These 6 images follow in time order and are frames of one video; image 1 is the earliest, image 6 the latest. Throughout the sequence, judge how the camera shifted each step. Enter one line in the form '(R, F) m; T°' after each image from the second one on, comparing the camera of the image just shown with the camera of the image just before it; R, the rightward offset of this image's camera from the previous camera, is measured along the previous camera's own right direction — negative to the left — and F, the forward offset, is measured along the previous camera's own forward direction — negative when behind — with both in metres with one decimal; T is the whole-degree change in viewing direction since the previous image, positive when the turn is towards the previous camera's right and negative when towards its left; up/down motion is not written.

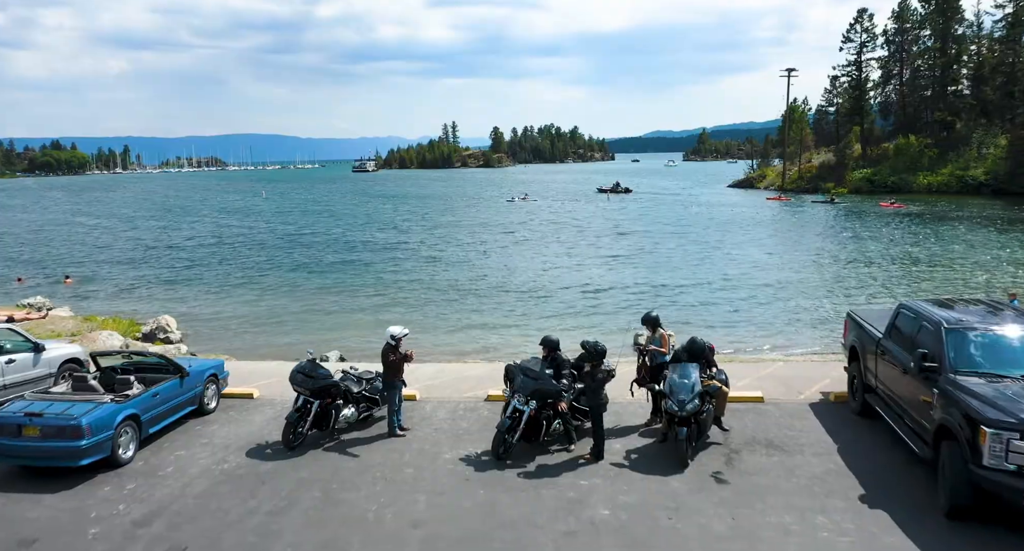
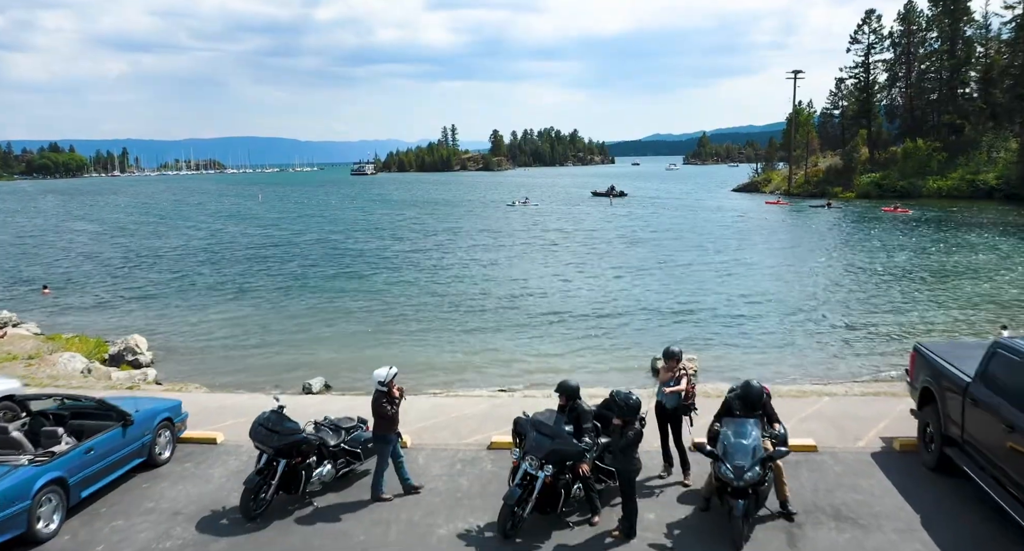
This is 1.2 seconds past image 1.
(-0.1, +1.9) m; 0°
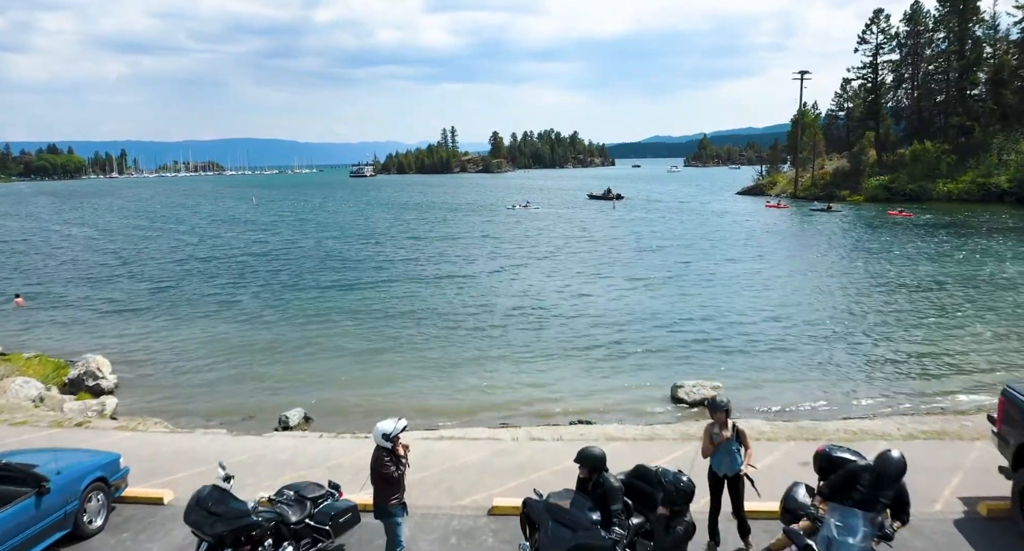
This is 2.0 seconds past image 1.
(-0.1, +1.9) m; 0°
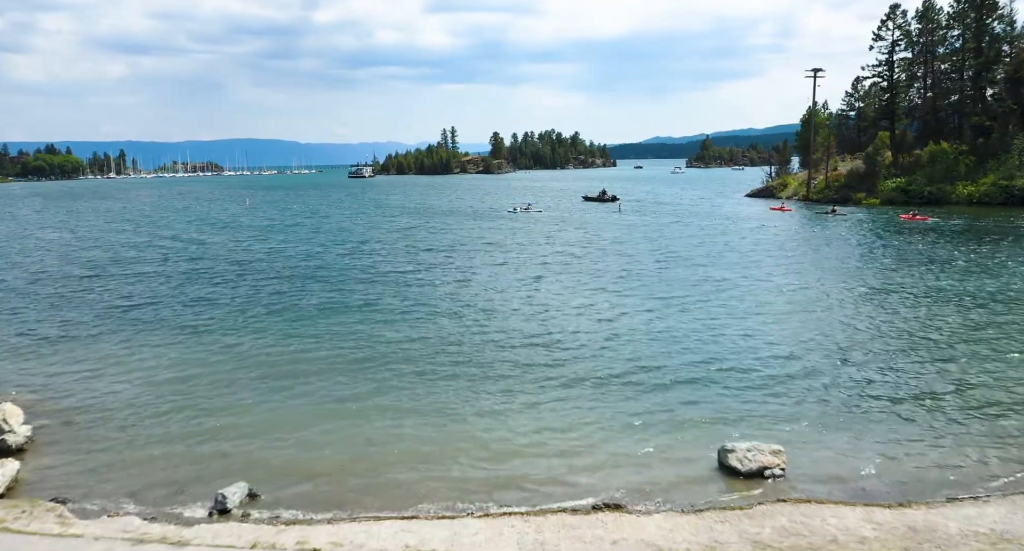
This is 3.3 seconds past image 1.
(-0.1, +3.3) m; 0°
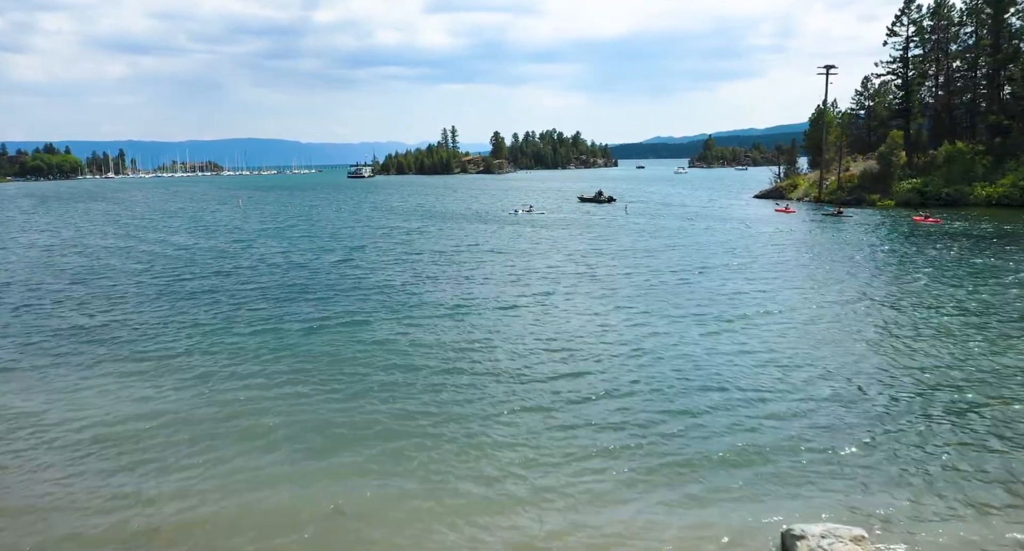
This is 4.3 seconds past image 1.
(-0.2, +2.6) m; 0°
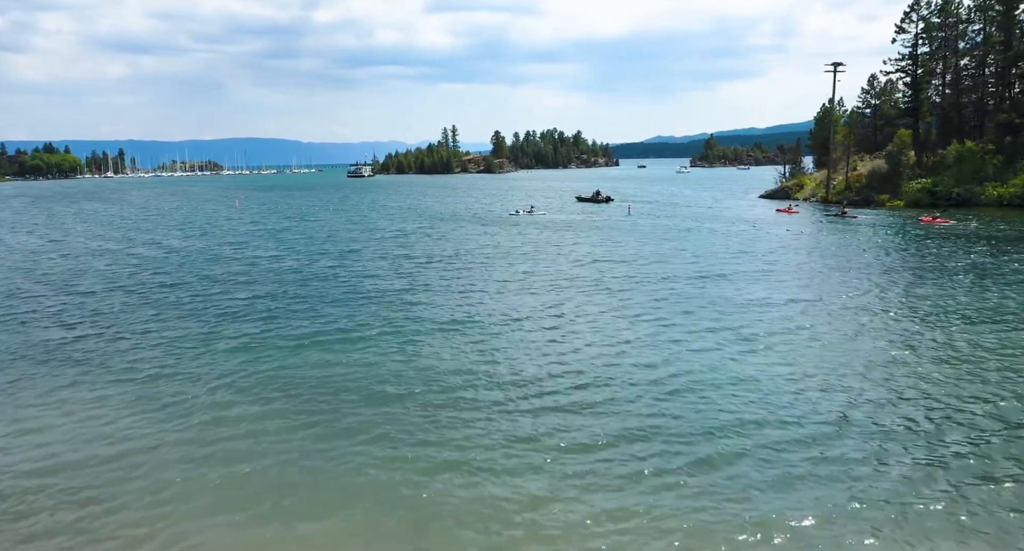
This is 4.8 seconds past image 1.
(-0.1, +1.5) m; 0°
